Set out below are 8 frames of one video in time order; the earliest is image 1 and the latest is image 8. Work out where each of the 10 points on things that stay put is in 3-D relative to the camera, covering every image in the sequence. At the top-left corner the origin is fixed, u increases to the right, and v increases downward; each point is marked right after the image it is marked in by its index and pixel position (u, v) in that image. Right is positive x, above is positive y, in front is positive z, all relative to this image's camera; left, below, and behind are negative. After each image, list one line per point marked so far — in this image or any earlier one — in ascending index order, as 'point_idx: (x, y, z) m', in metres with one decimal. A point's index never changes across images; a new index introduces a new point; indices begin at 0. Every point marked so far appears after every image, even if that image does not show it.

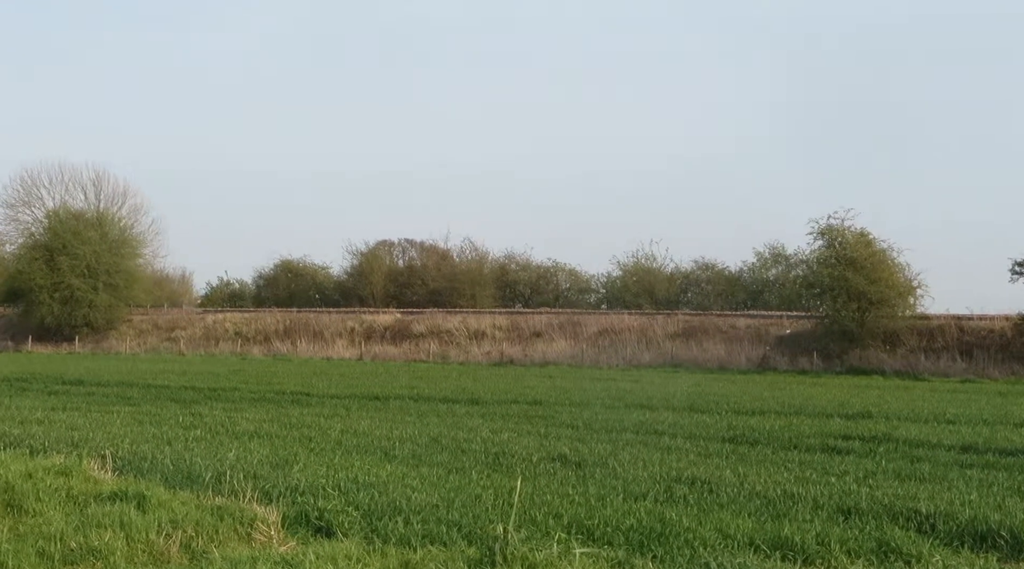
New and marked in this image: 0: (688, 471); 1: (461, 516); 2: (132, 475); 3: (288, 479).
0: (+2.7, -2.8, +19.6) m
1: (-0.7, -3.2, +18.0) m
2: (-5.4, -2.7, +18.9) m
3: (-3.2, -2.8, +19.0) m
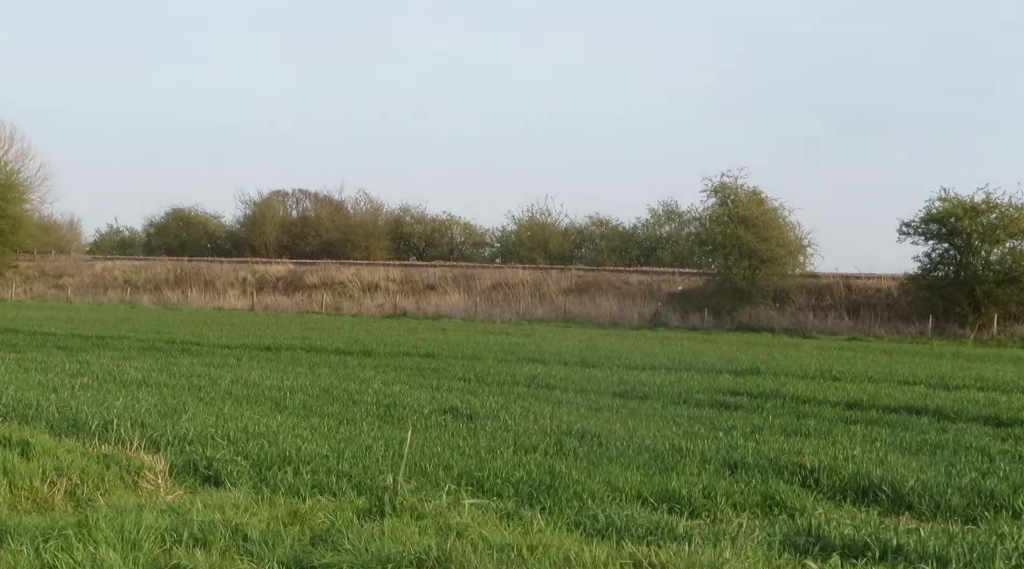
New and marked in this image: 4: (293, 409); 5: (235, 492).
0: (+1.1, -2.1, +19.8) m
1: (-2.2, -2.5, +18.0) m
2: (-6.9, -1.9, +18.6) m
3: (-4.7, -2.1, +18.8) m
4: (-3.2, -1.9, +20.0) m
5: (-3.6, -2.7, +17.2) m
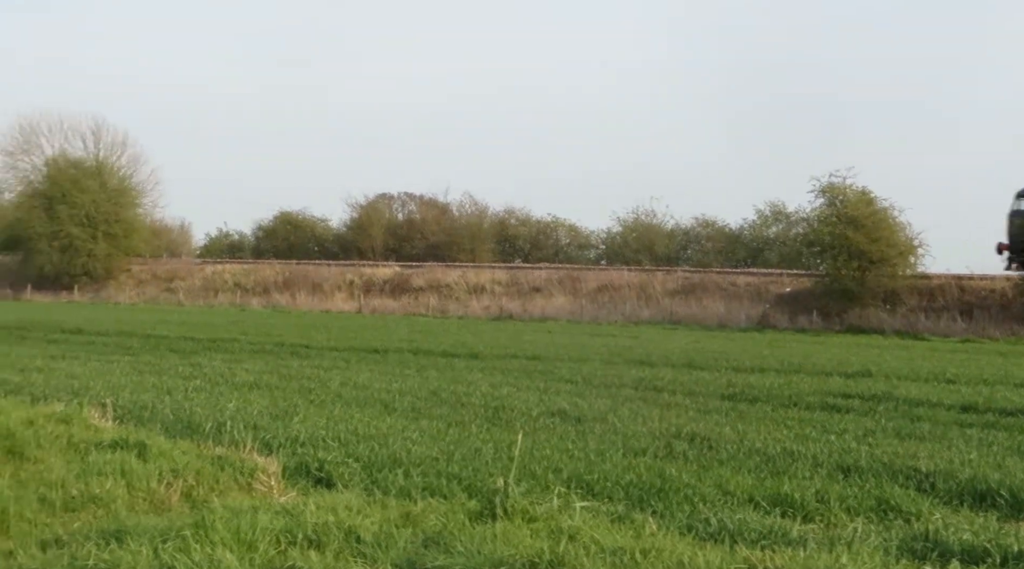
0: (+2.6, -2.1, +19.7) m
1: (-0.7, -2.5, +18.0) m
2: (-5.4, -2.0, +18.8) m
3: (-3.2, -2.1, +19.0) m
4: (-1.6, -1.9, +20.1) m
5: (-2.2, -2.8, +17.3) m
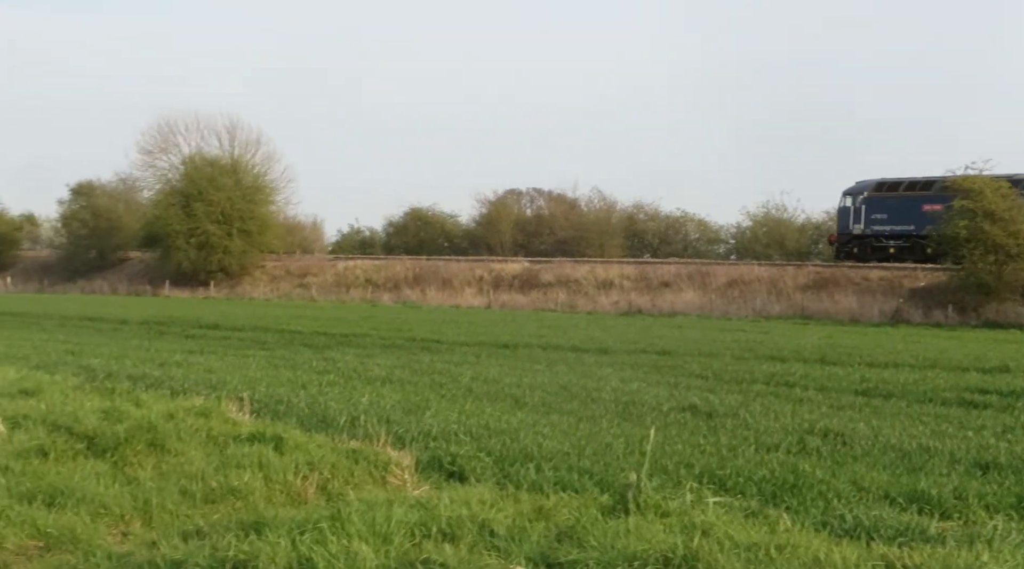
0: (+4.5, -2.1, +19.5) m
1: (+1.1, -2.5, +18.0) m
2: (-3.5, -1.9, +19.1) m
3: (-1.3, -2.0, +19.1) m
4: (+0.4, -1.9, +20.2) m
5: (-0.4, -2.7, +17.4) m
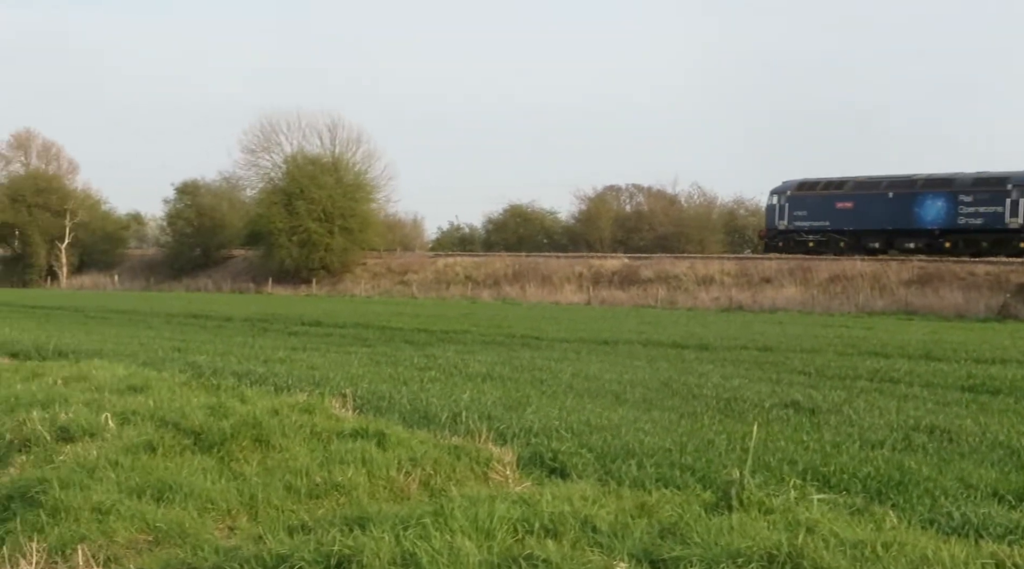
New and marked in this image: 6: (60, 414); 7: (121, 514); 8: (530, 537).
0: (+6.0, -2.0, +19.2) m
1: (+2.5, -2.4, +18.0) m
2: (-2.1, -1.9, +19.3) m
3: (+0.1, -2.0, +19.2) m
4: (+1.8, -1.8, +20.1) m
5: (+0.9, -2.6, +17.4) m
6: (-6.5, -1.9, +19.2) m
7: (-5.0, -2.9, +16.7) m
8: (+0.2, -3.1, +16.1) m
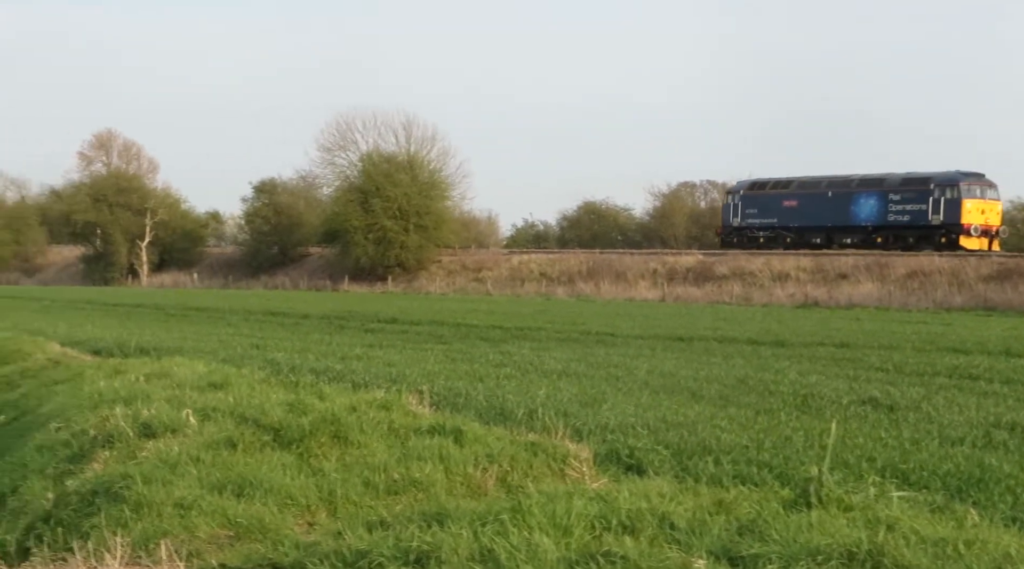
0: (+7.1, -1.9, +19.1) m
1: (+3.5, -2.3, +17.9) m
2: (-1.0, -1.8, +19.4) m
3: (+1.2, -1.9, +19.2) m
4: (+3.0, -1.7, +20.1) m
5: (+2.0, -2.6, +17.4) m
6: (-5.4, -1.9, +19.5) m
7: (-4.0, -2.9, +16.9) m
8: (+1.2, -3.0, +16.2) m
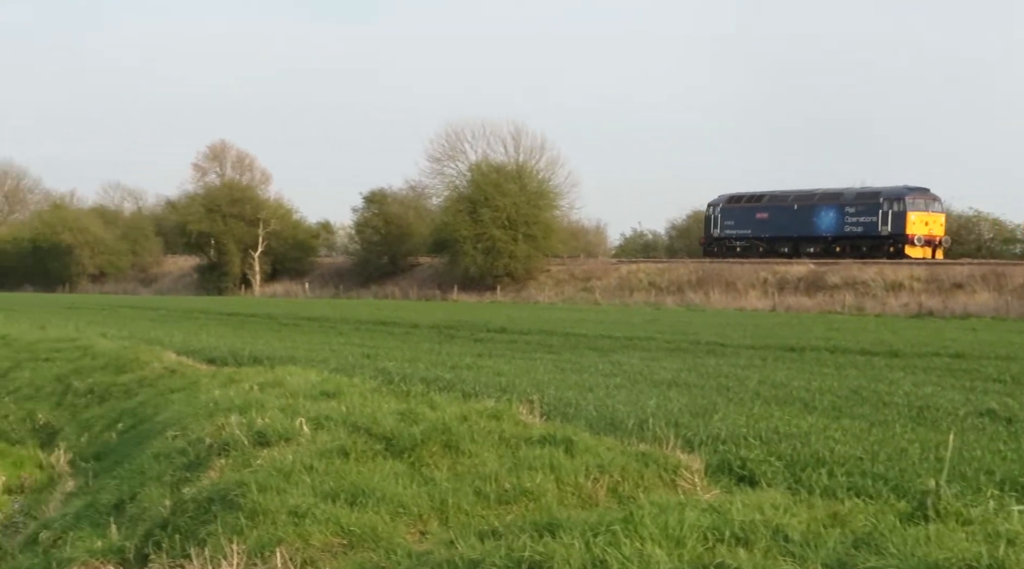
0: (+8.6, -2.1, +18.7) m
1: (+5.0, -2.5, +17.7) m
2: (+0.6, -2.0, +19.4) m
3: (+2.8, -2.1, +19.1) m
4: (+4.6, -1.9, +19.9) m
5: (+3.4, -2.7, +17.3) m
6: (-3.8, -2.0, +19.7) m
7: (-2.5, -3.0, +17.1) m
8: (+2.6, -3.2, +16.1) m
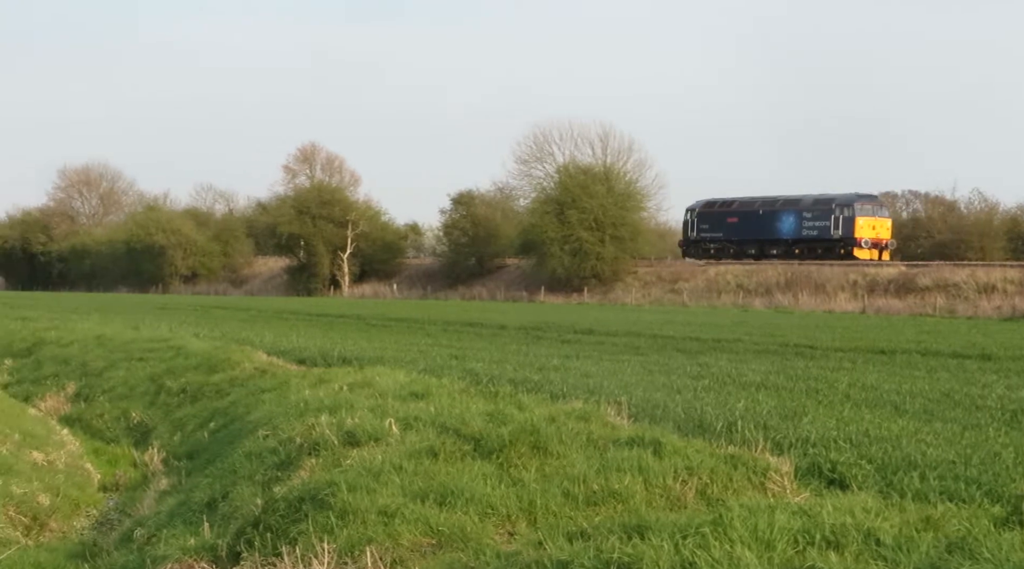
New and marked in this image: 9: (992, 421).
0: (+9.9, -2.1, +18.4) m
1: (+6.2, -2.5, +17.5) m
2: (+1.9, -2.0, +19.4) m
3: (+4.0, -2.1, +19.0) m
4: (+5.9, -1.9, +19.7) m
5: (+4.6, -2.8, +17.2) m
6: (-2.6, -2.0, +19.9) m
7: (-1.3, -3.0, +17.2) m
8: (+3.8, -3.2, +16.0) m
9: (+6.9, -2.0, +19.3) m
